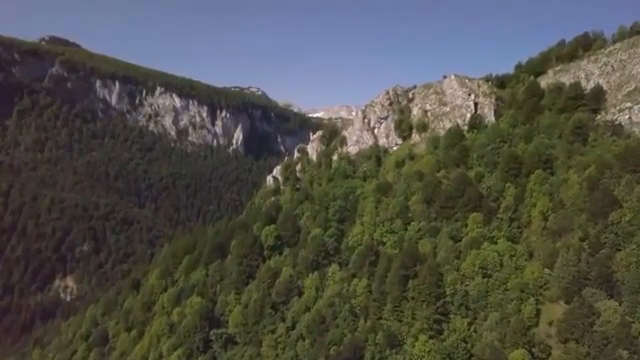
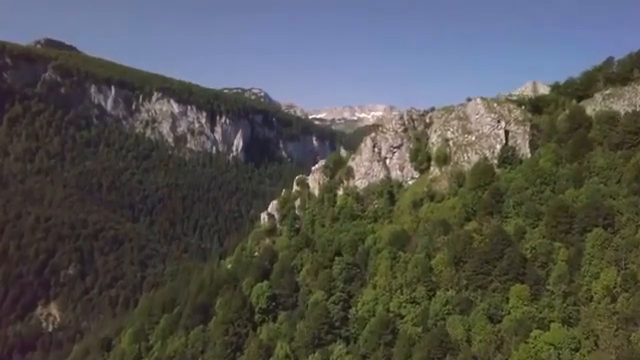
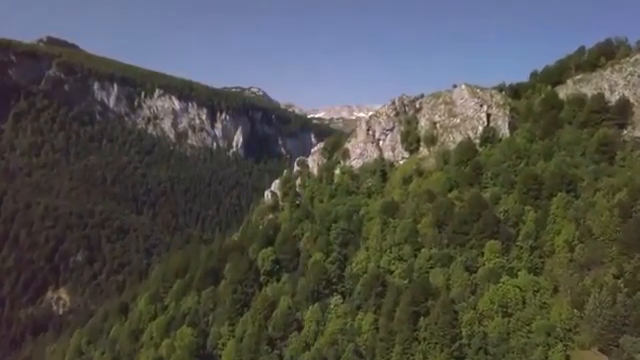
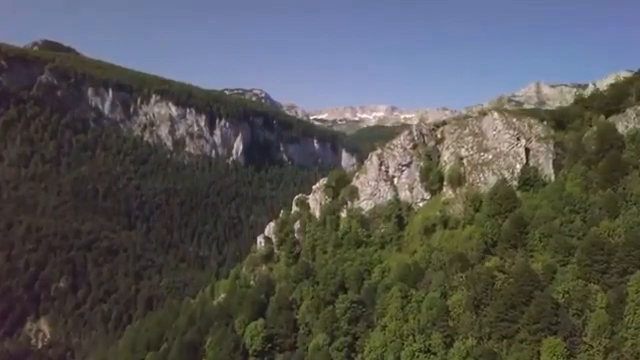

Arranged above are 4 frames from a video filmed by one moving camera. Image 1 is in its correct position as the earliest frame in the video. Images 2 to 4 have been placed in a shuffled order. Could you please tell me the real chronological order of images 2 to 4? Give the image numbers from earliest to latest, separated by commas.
3, 2, 4
